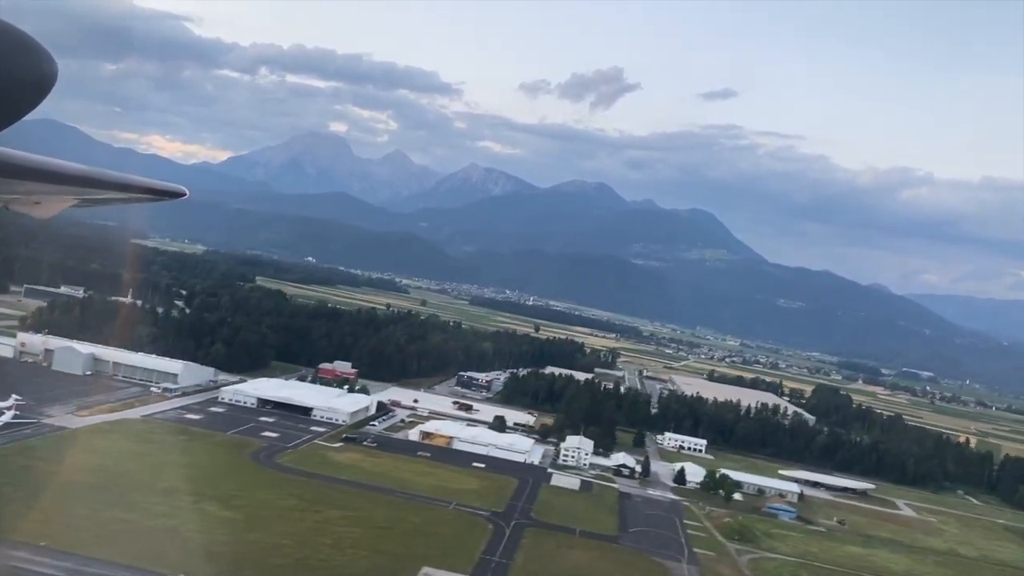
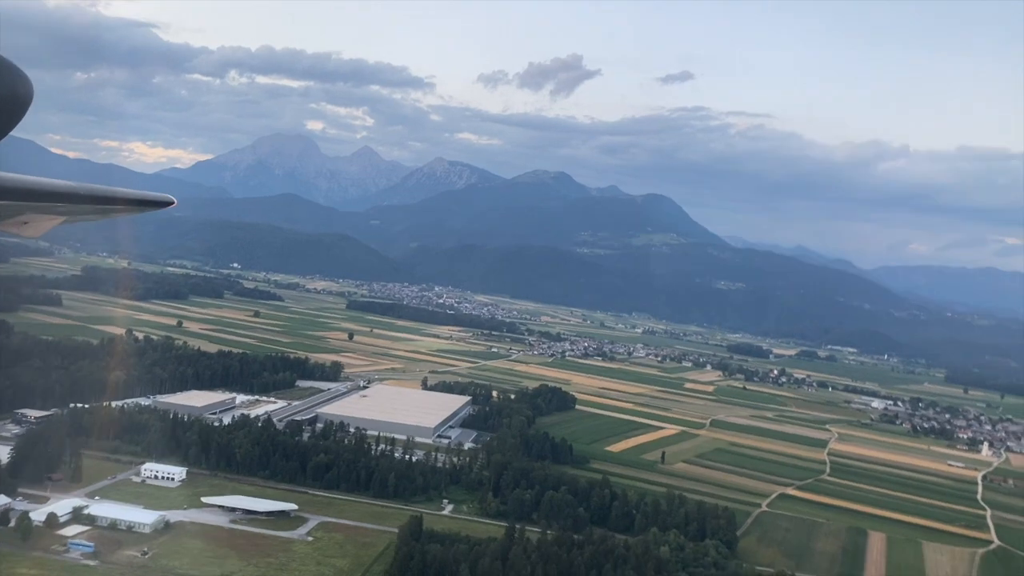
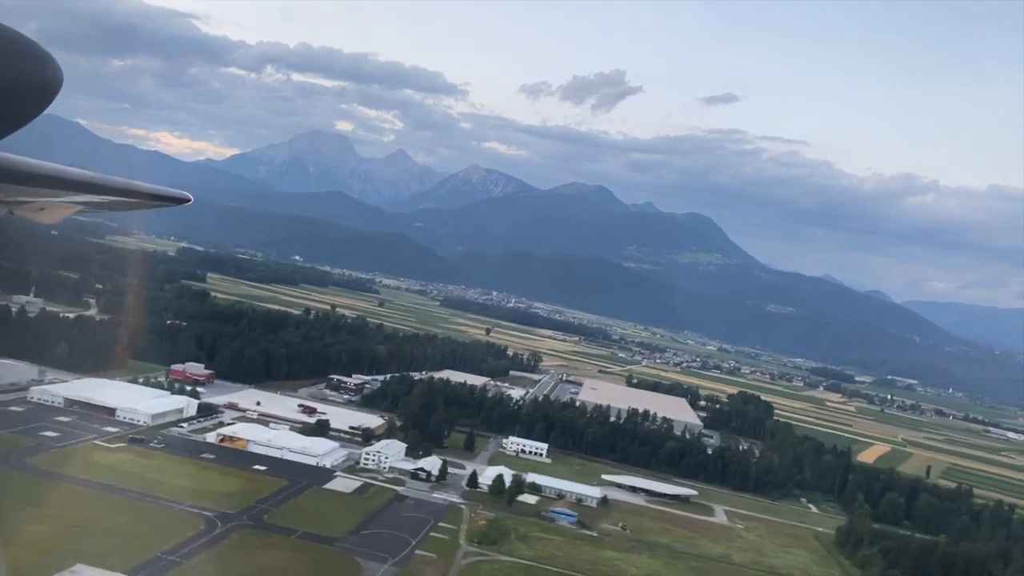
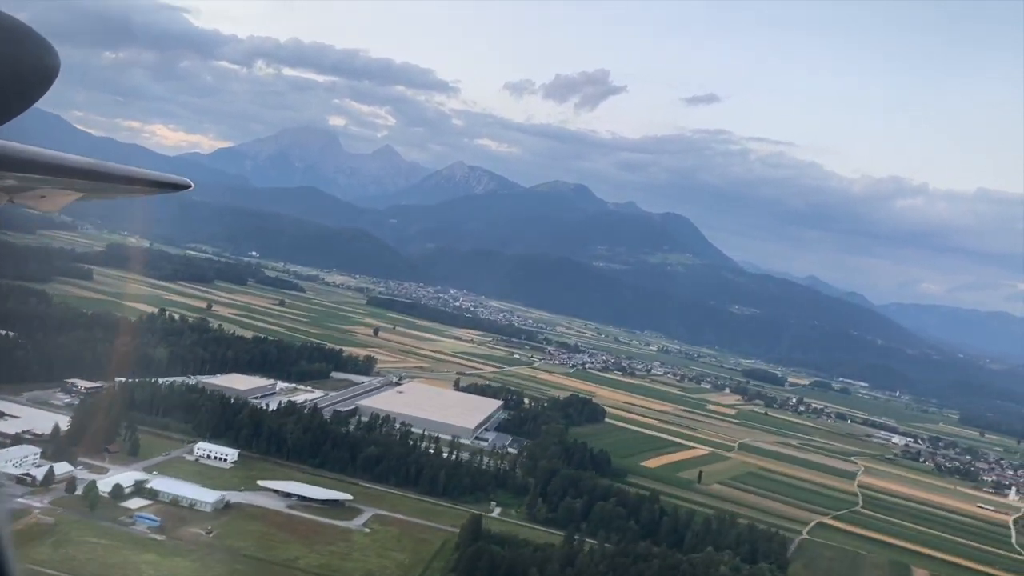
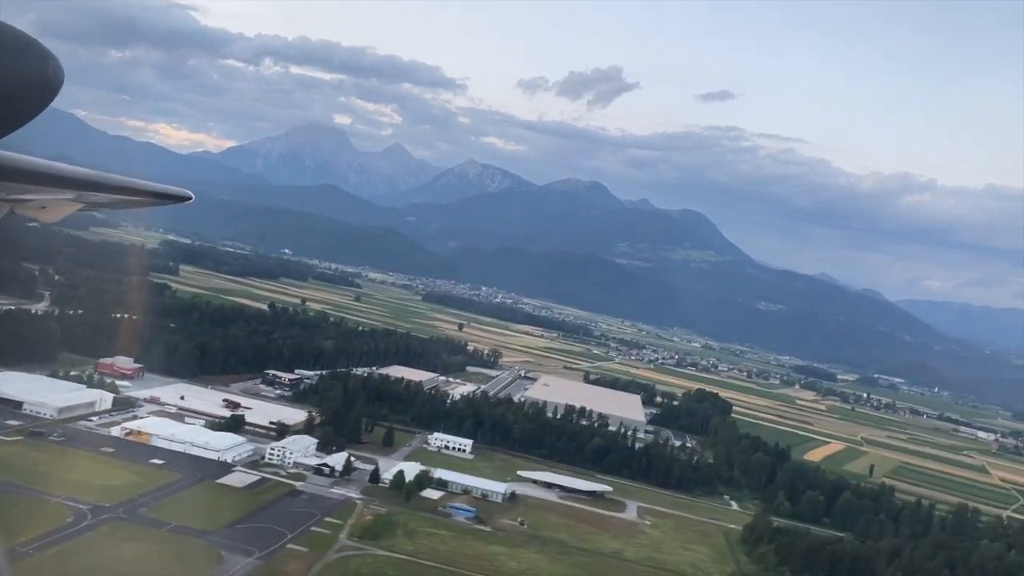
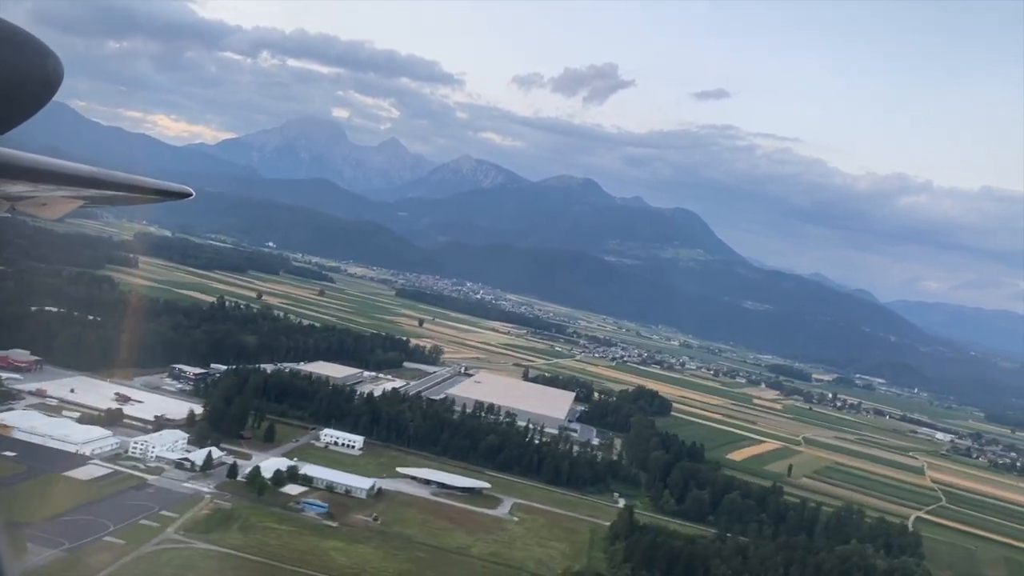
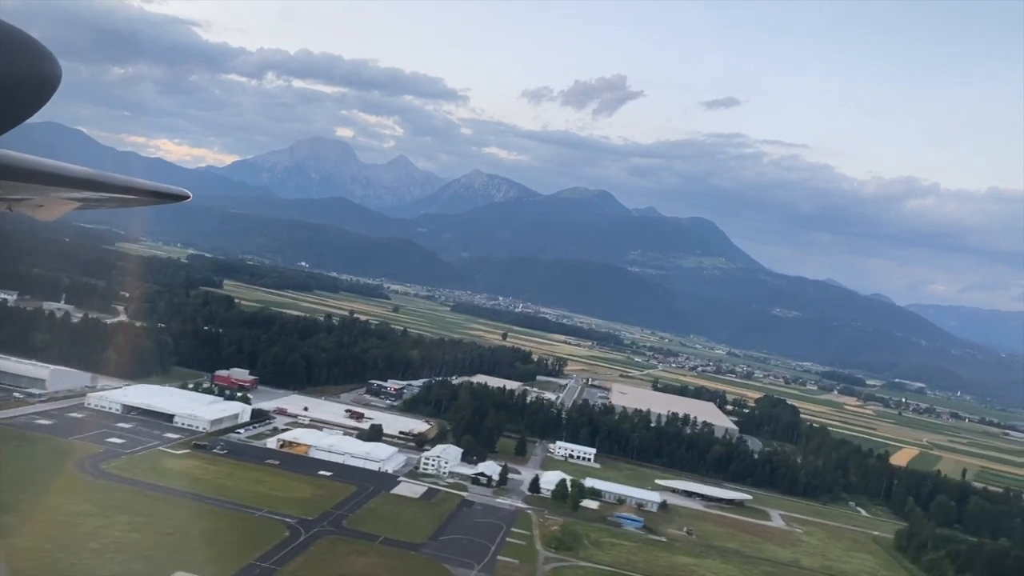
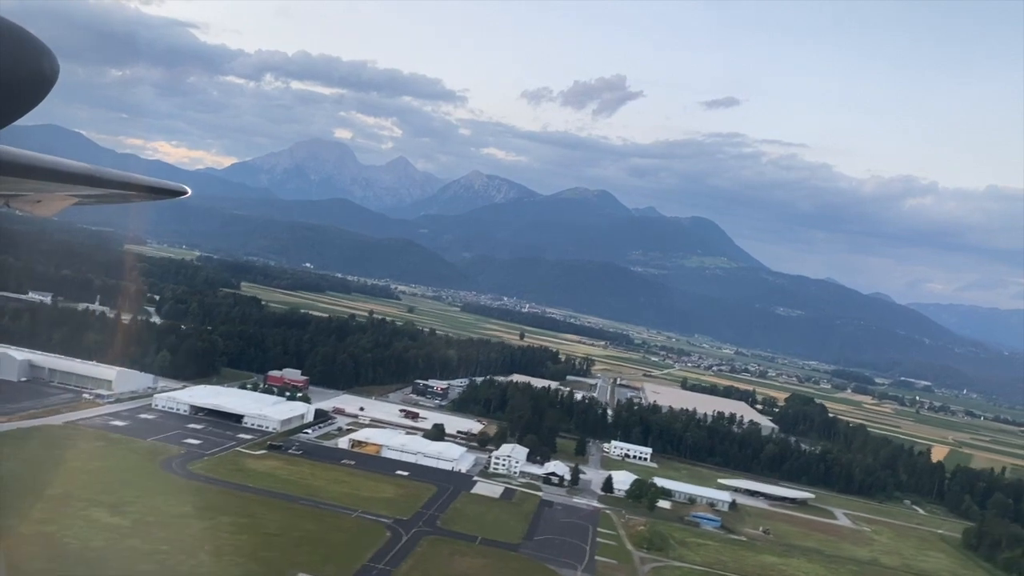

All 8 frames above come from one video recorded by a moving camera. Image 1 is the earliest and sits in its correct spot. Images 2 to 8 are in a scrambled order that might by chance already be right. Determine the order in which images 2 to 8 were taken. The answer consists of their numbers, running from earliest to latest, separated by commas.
8, 7, 3, 5, 6, 4, 2
